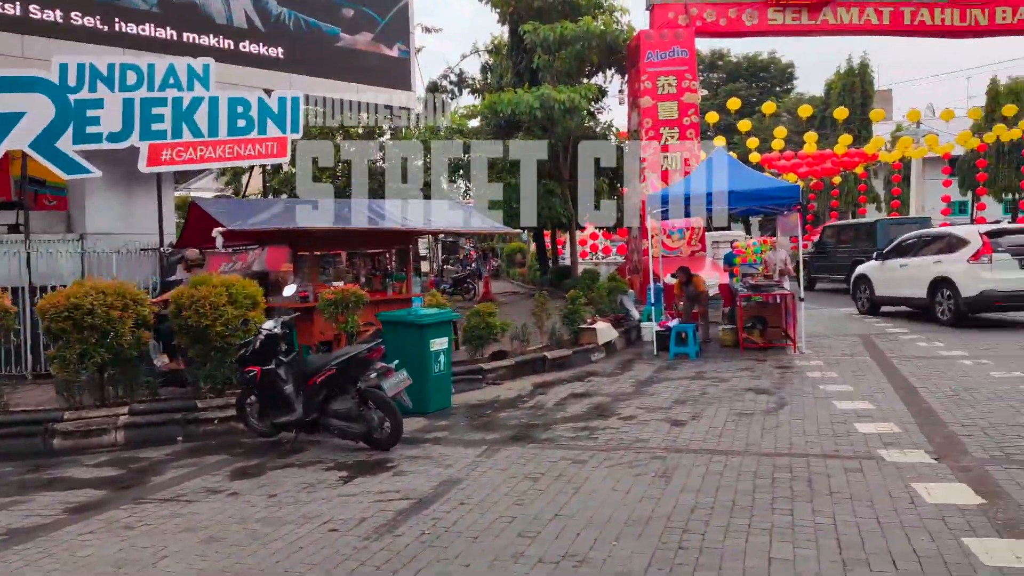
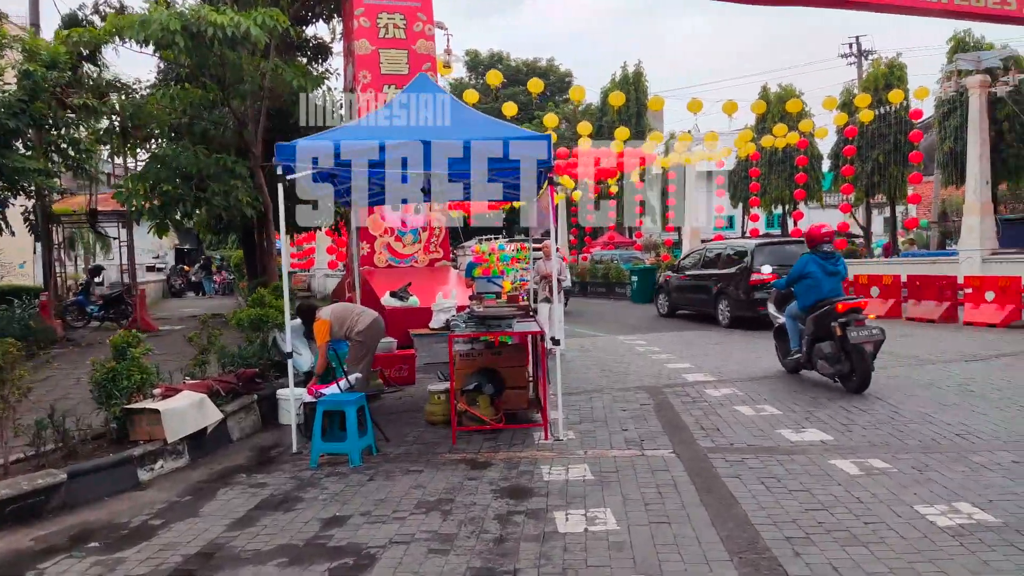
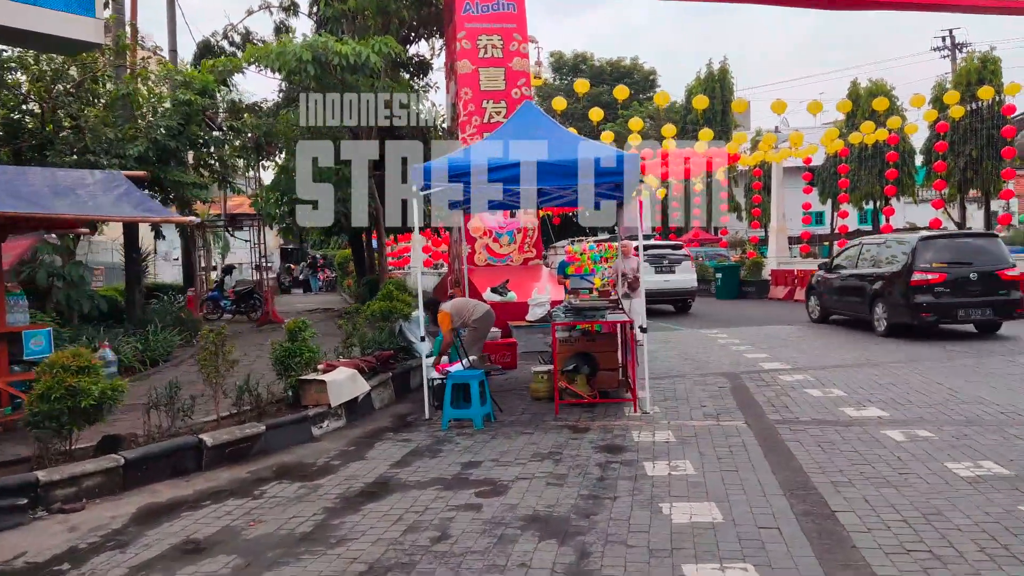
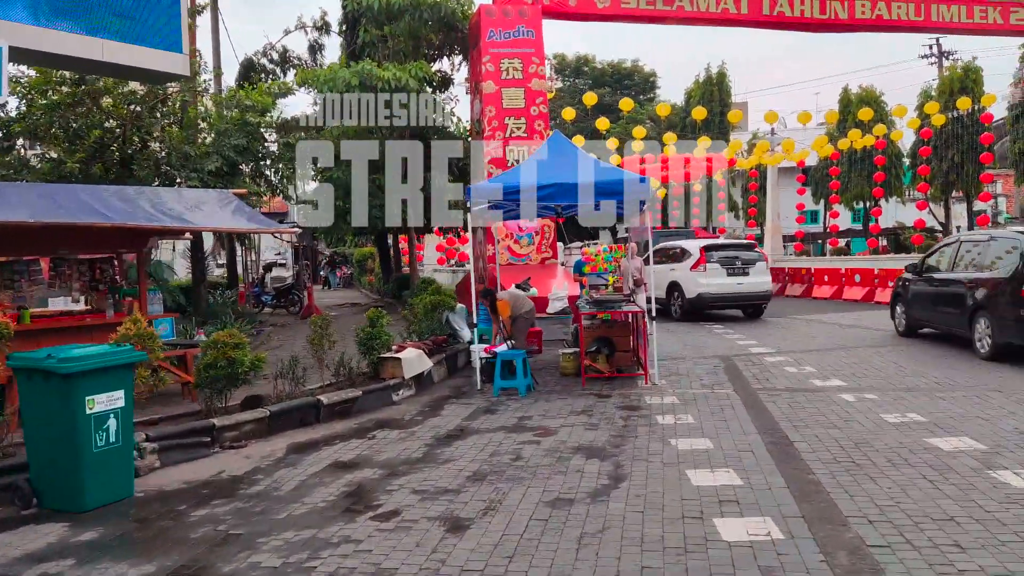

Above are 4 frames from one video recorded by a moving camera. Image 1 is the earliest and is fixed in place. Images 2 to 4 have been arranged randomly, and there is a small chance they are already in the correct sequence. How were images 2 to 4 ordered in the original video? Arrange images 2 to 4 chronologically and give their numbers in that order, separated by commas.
4, 3, 2
